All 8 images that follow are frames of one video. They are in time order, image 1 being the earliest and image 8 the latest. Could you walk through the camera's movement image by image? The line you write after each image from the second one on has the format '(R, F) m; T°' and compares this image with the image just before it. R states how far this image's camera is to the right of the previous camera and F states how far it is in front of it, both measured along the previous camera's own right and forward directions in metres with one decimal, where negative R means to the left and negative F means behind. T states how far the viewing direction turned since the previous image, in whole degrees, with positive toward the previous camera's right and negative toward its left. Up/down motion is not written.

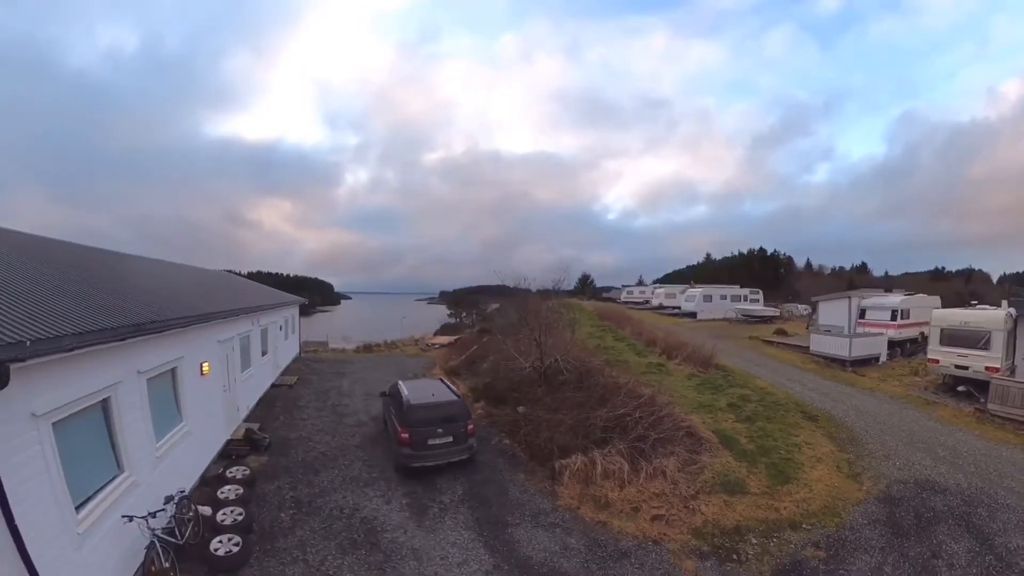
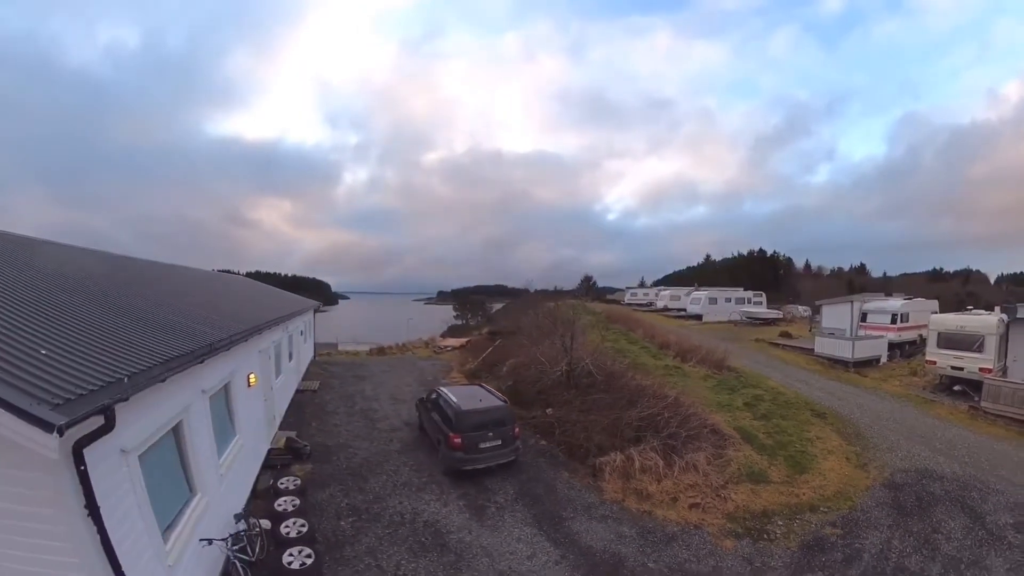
(-0.9, -1.0) m; 0°
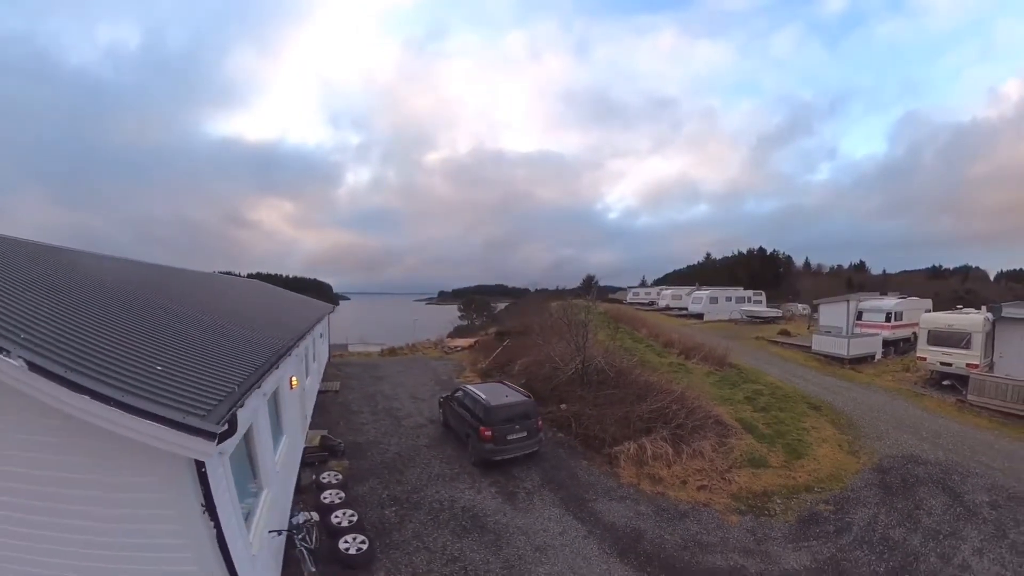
(-0.5, -0.9) m; 0°
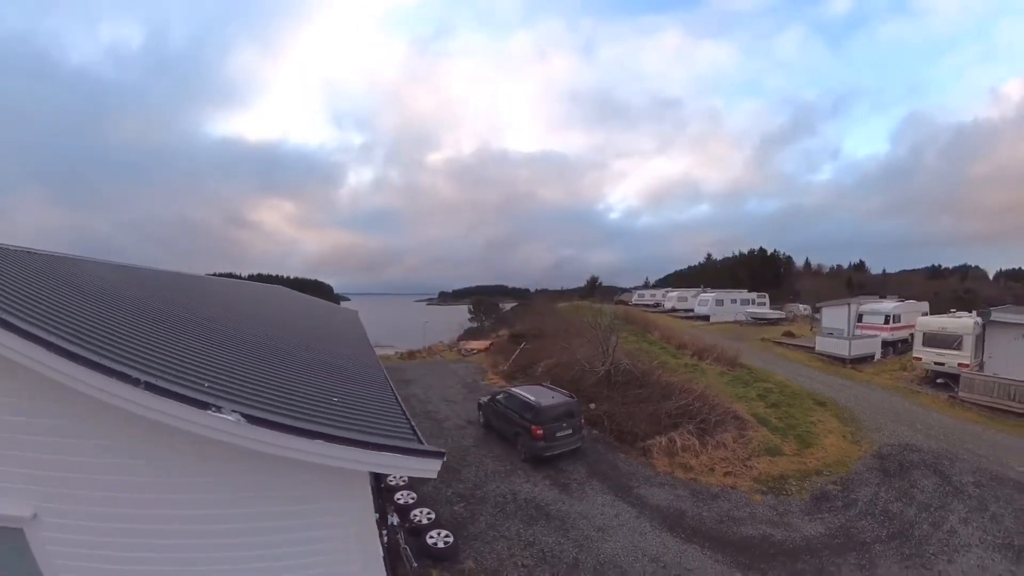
(-1.1, -1.4) m; 0°
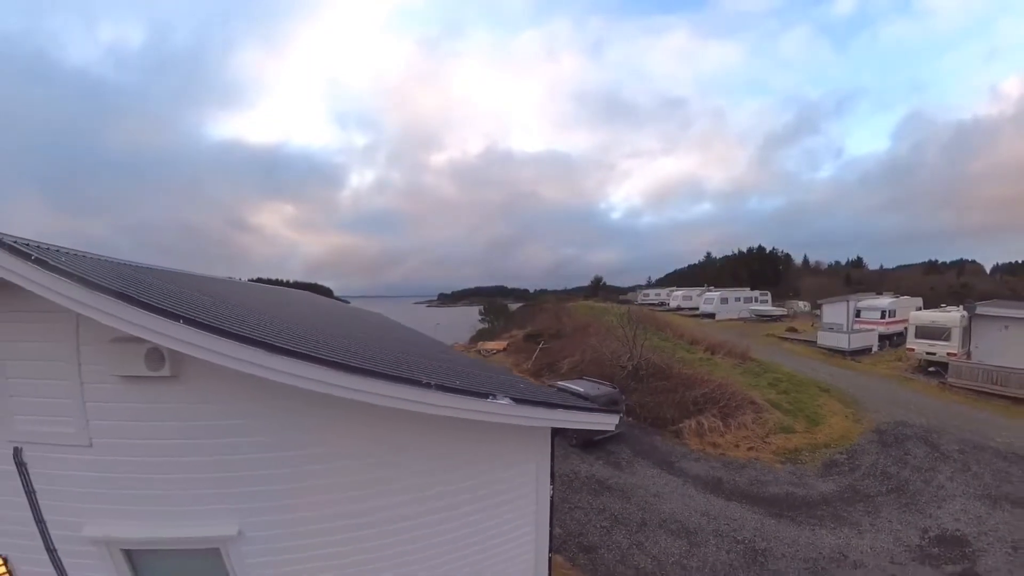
(-1.4, -1.7) m; 0°
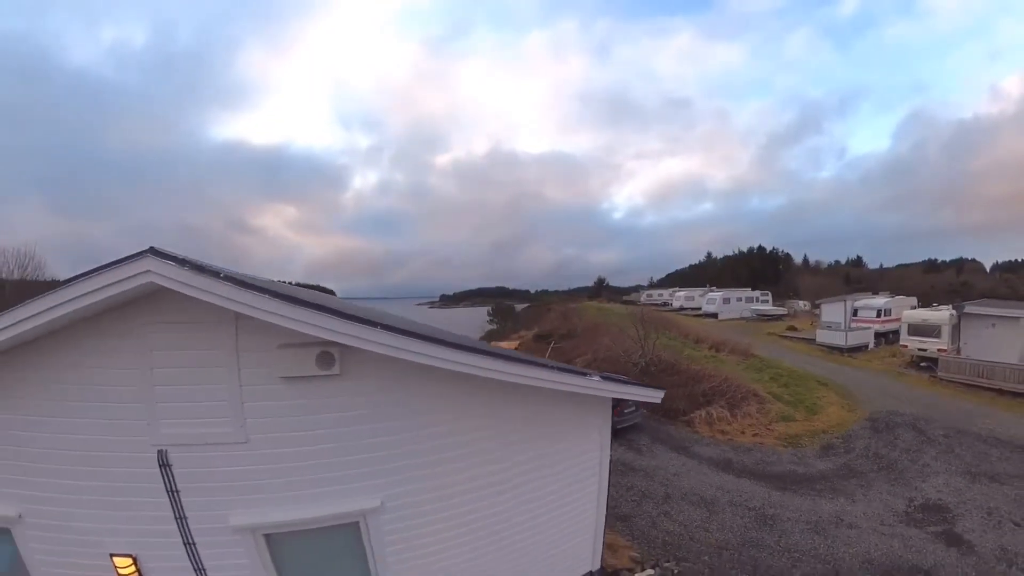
(-0.8, -1.2) m; 0°
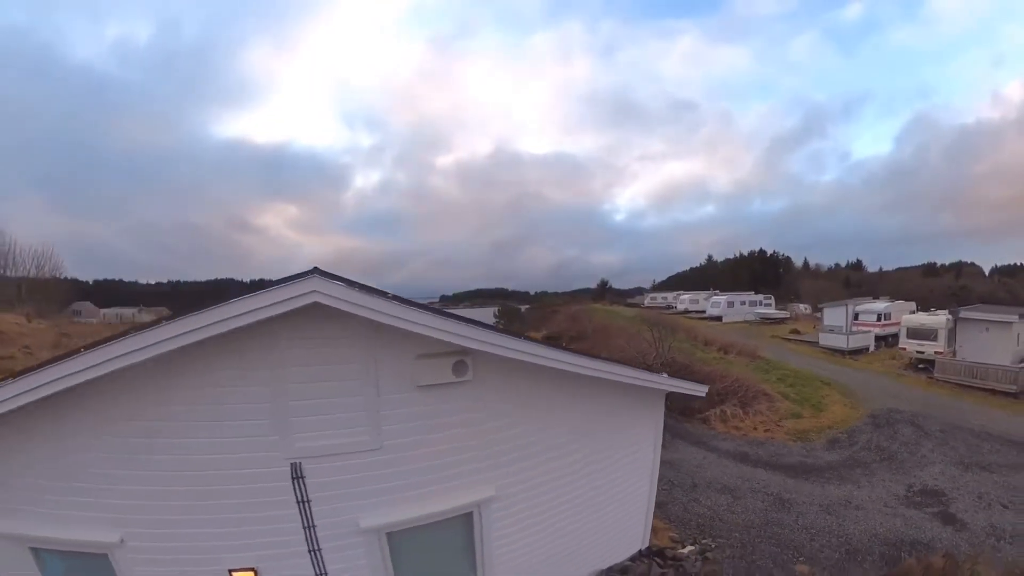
(-1.0, -1.1) m; 0°
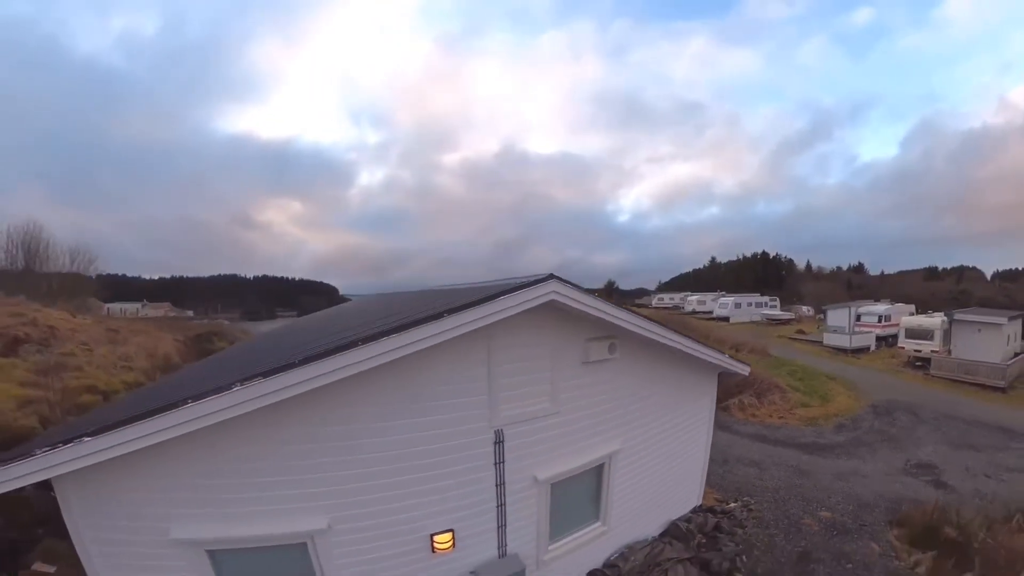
(-1.6, -1.8) m; 0°
